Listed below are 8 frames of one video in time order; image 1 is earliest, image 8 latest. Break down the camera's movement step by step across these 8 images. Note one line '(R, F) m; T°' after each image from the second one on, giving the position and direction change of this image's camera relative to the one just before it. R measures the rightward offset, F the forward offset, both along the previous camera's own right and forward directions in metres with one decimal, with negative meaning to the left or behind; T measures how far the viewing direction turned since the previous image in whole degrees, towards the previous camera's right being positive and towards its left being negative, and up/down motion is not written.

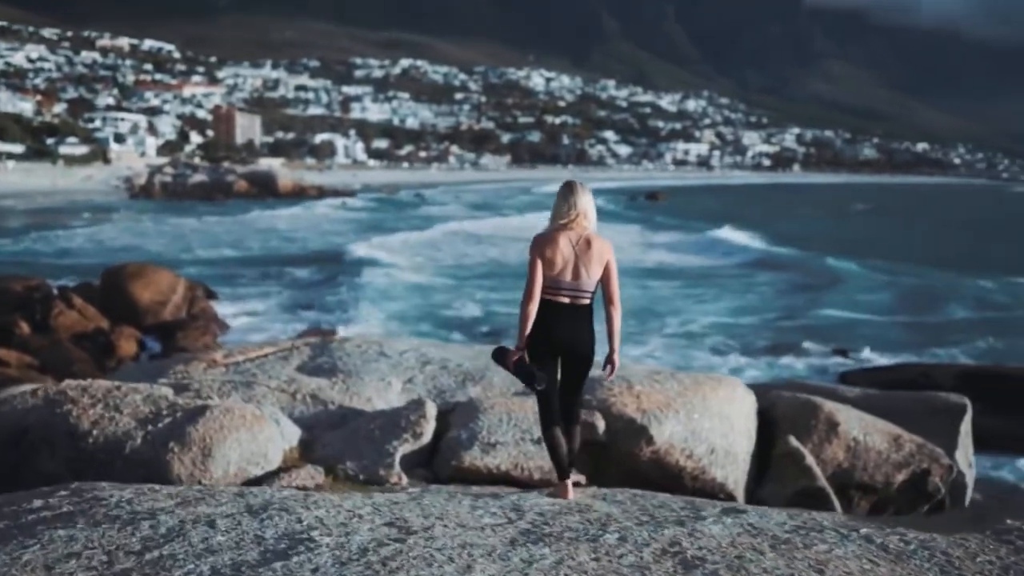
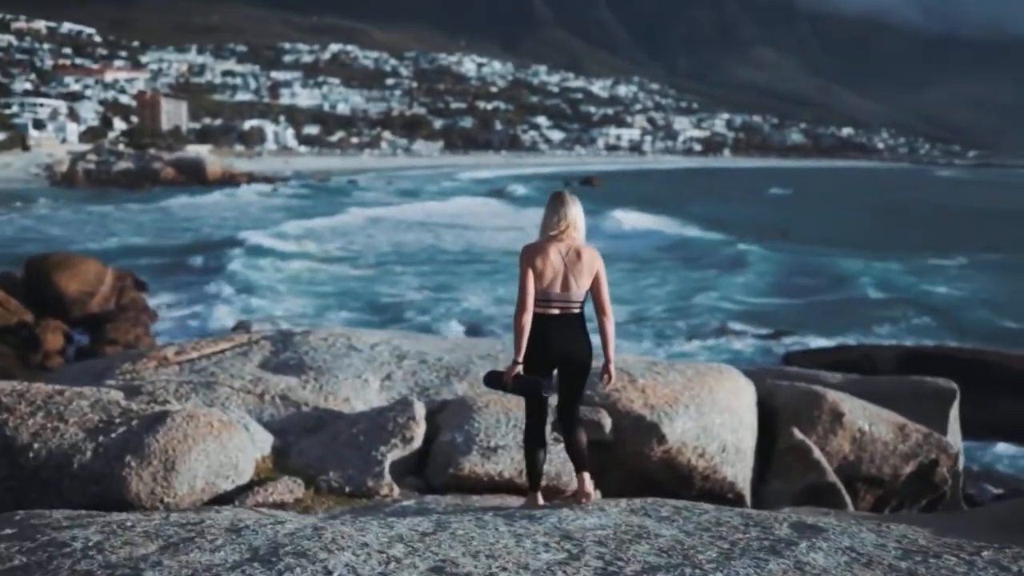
(-0.4, +0.6) m; +4°
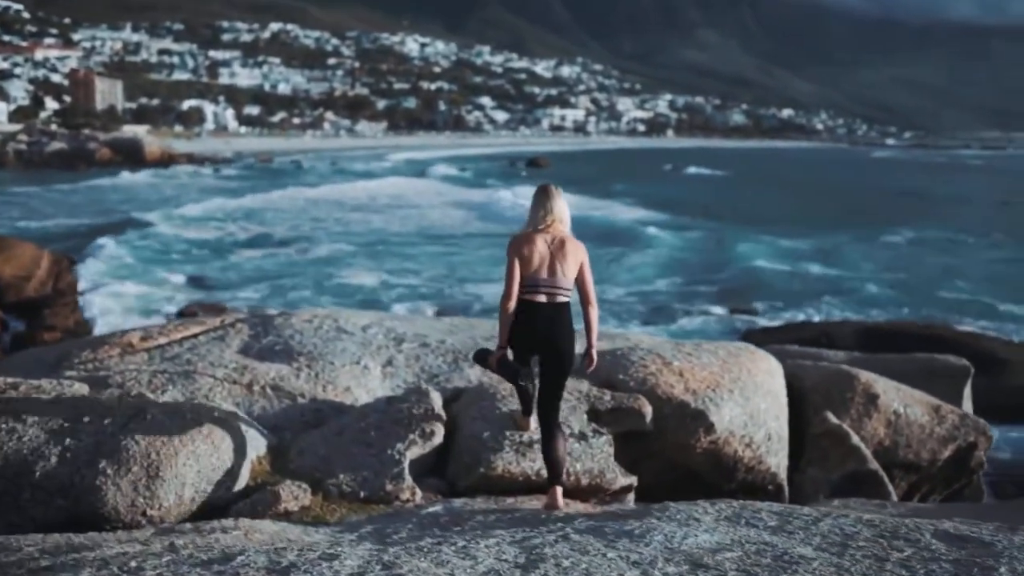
(-0.4, +0.7) m; +3°
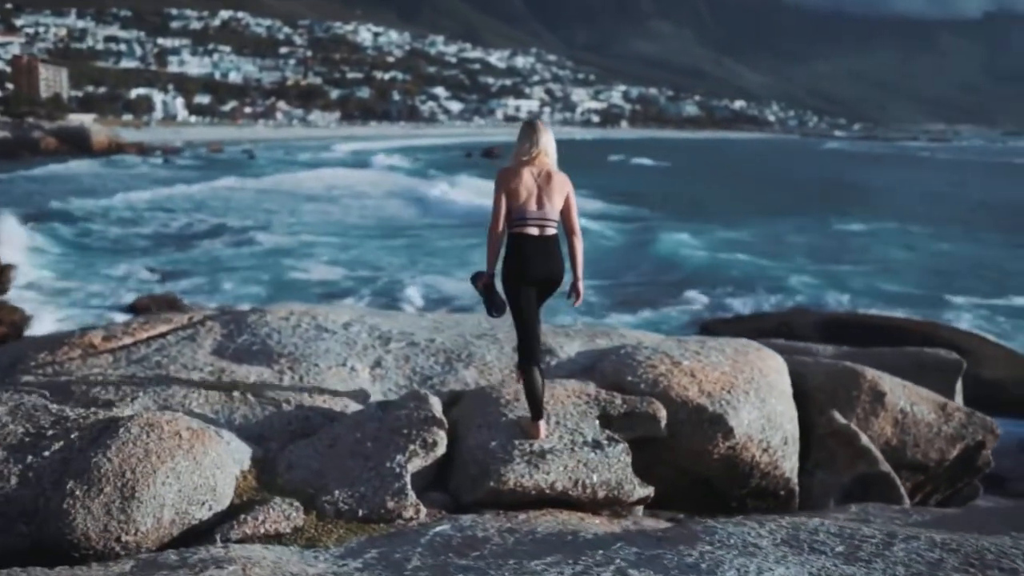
(-0.2, +0.4) m; +3°
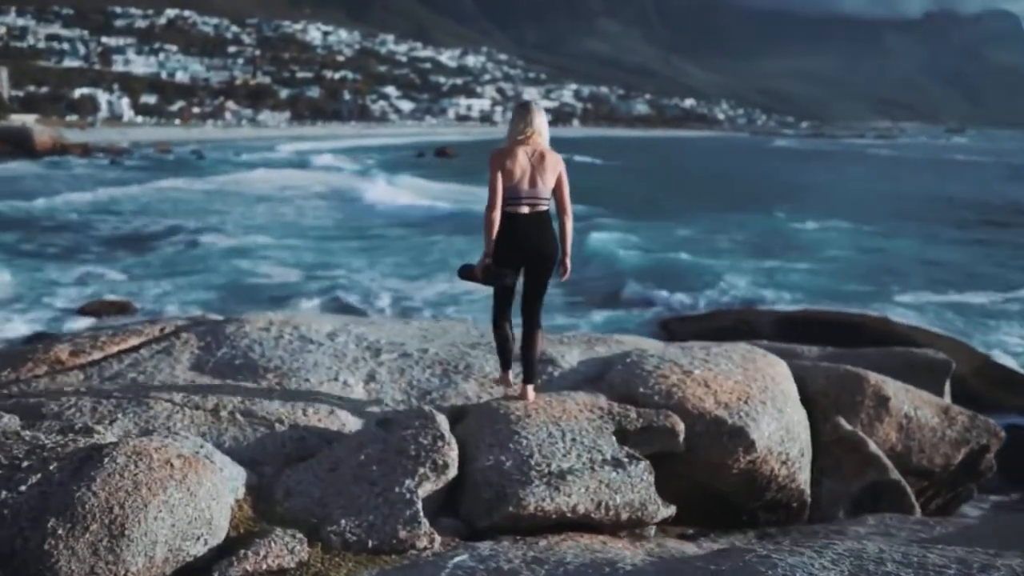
(-0.2, +0.3) m; +3°
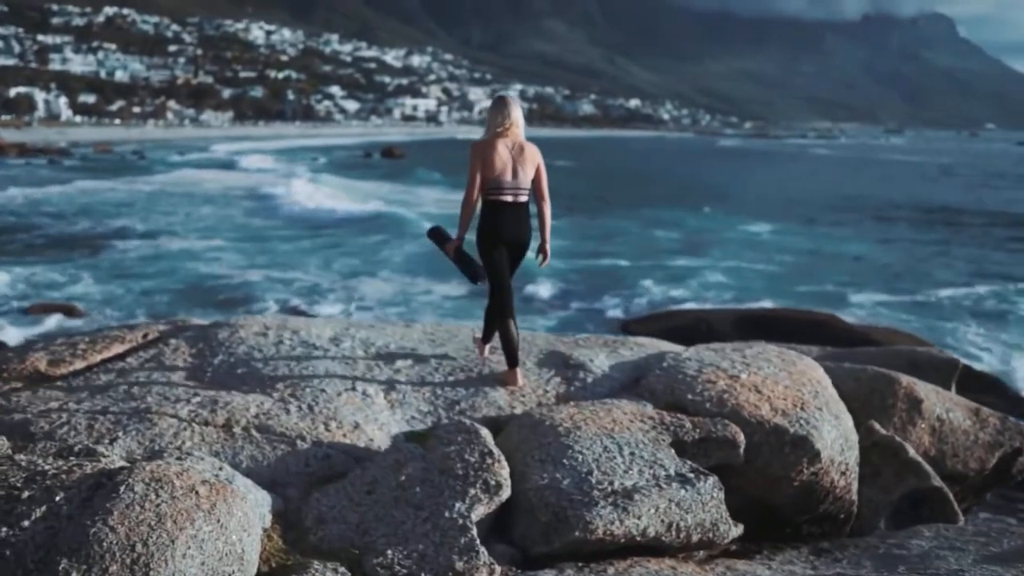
(-0.4, +0.4) m; +3°
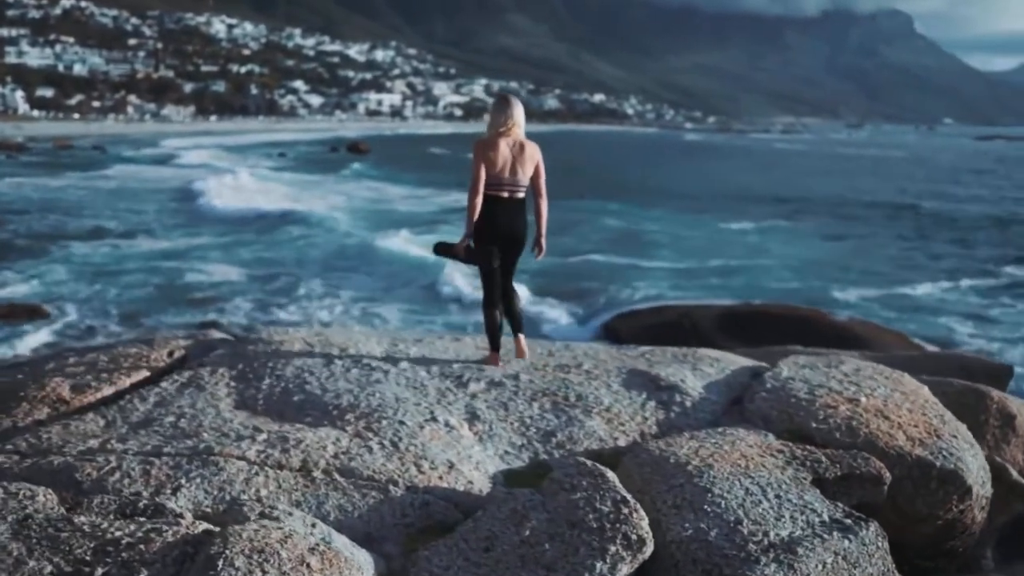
(-0.5, +0.5) m; +2°
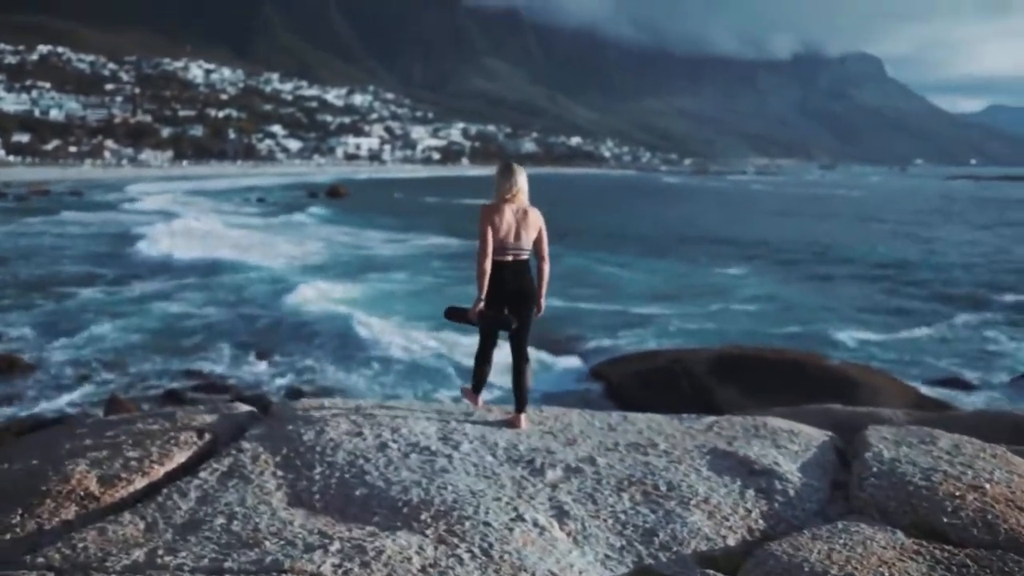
(-0.4, +0.4) m; +1°
